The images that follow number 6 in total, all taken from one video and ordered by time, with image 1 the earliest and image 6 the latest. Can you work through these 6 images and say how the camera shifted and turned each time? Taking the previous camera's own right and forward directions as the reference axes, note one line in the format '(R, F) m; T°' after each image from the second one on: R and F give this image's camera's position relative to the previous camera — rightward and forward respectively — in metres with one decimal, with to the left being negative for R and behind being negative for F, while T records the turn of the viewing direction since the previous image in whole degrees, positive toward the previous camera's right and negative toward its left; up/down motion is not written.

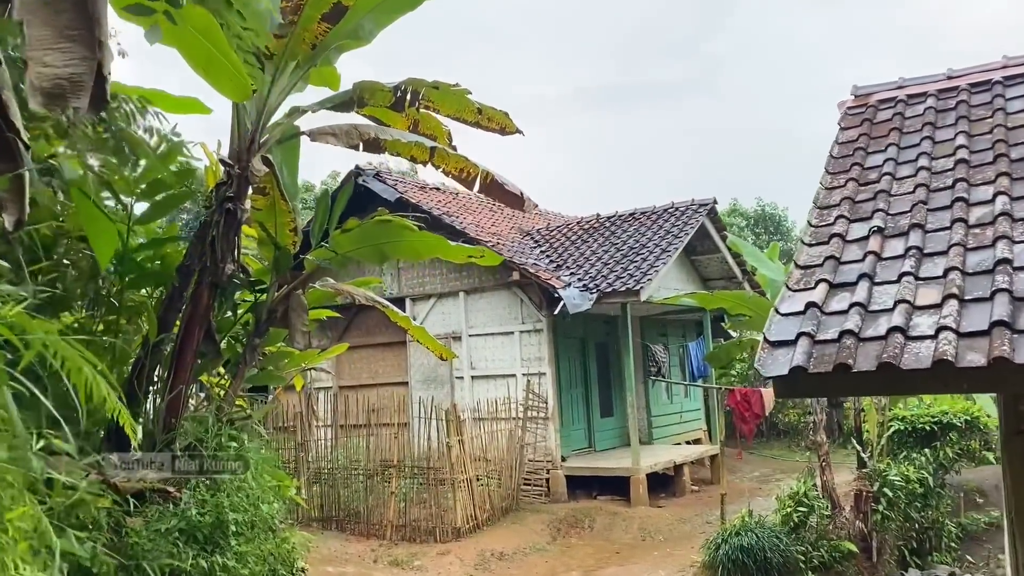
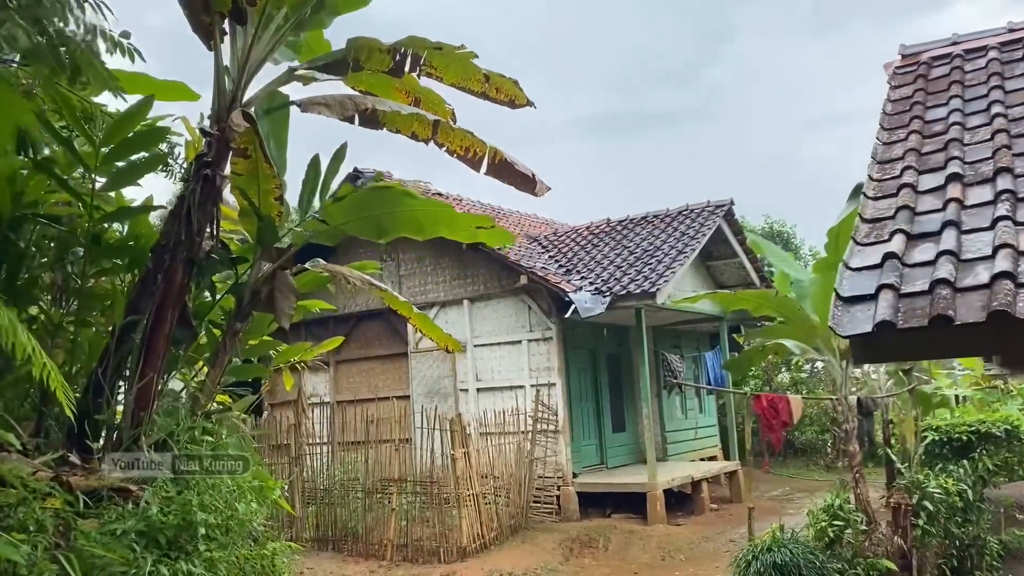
(-0.1, +0.5) m; 0°
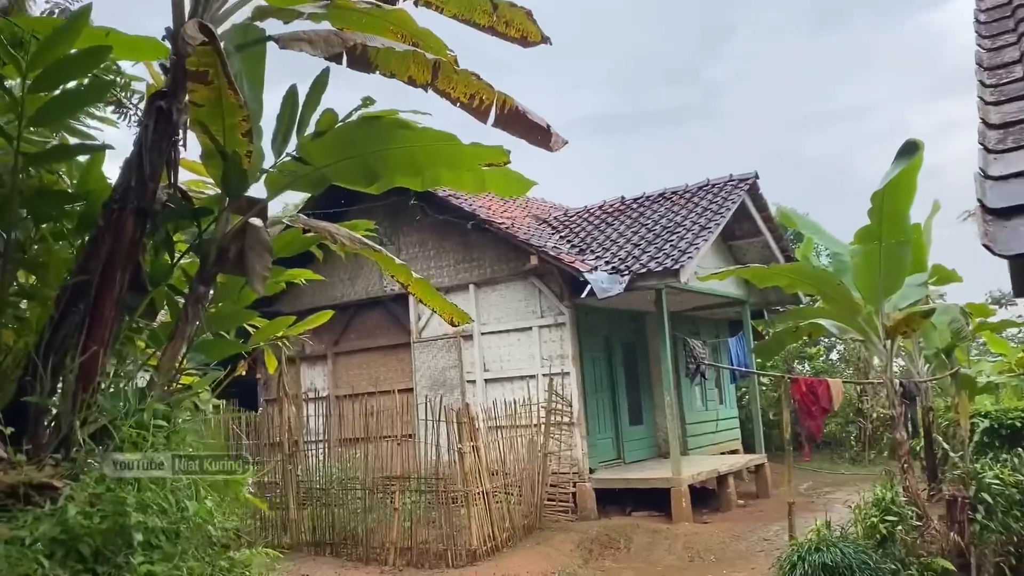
(-0.1, +0.7) m; 0°
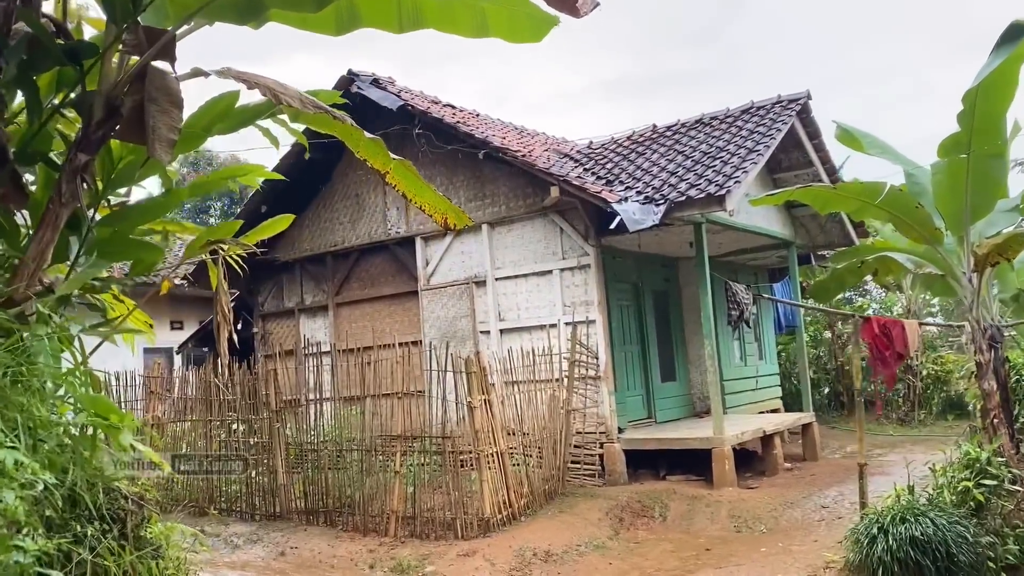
(0.0, +1.0) m; -1°
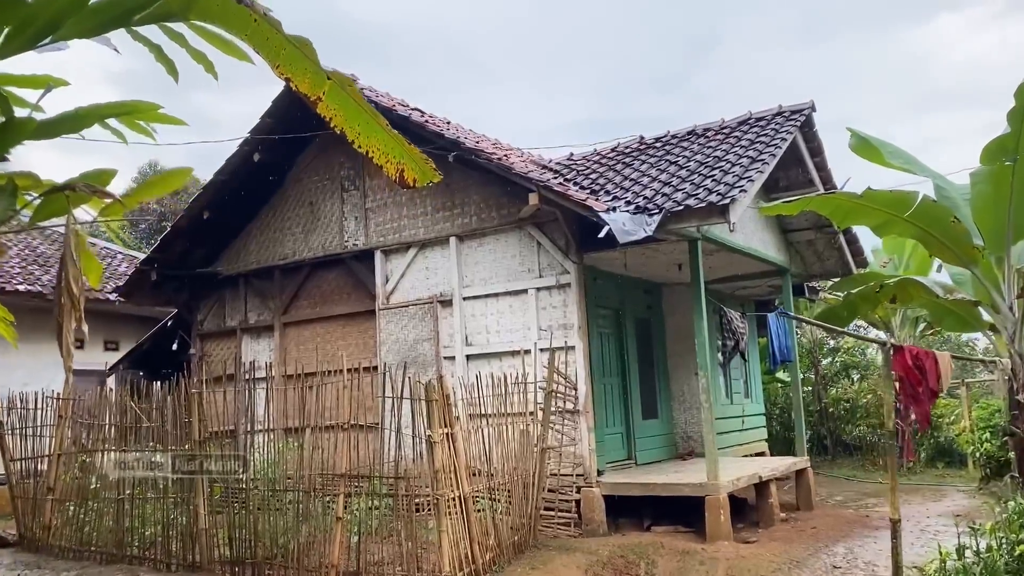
(0.0, +0.9) m; +2°
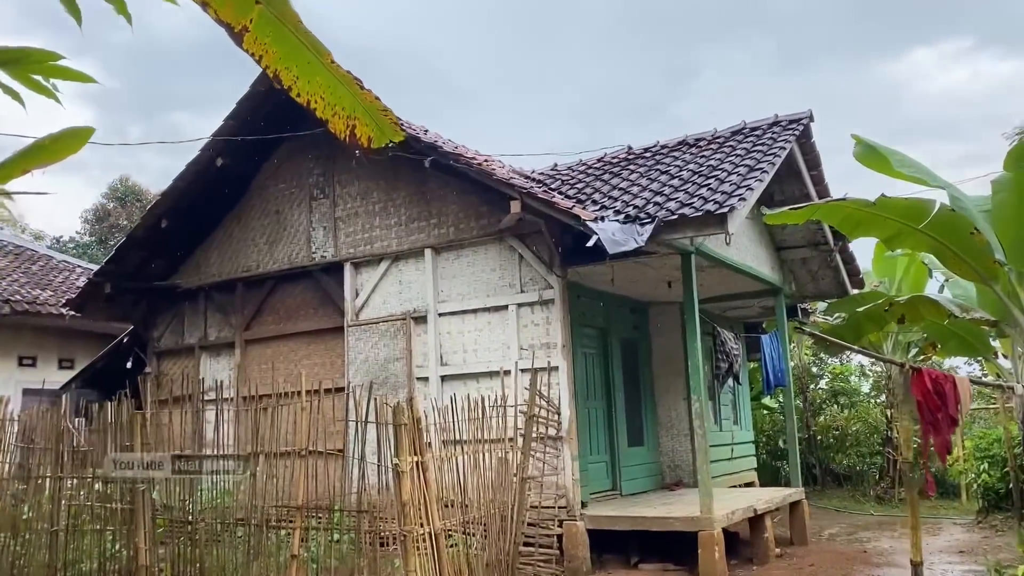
(0.0, +0.5) m; +2°
